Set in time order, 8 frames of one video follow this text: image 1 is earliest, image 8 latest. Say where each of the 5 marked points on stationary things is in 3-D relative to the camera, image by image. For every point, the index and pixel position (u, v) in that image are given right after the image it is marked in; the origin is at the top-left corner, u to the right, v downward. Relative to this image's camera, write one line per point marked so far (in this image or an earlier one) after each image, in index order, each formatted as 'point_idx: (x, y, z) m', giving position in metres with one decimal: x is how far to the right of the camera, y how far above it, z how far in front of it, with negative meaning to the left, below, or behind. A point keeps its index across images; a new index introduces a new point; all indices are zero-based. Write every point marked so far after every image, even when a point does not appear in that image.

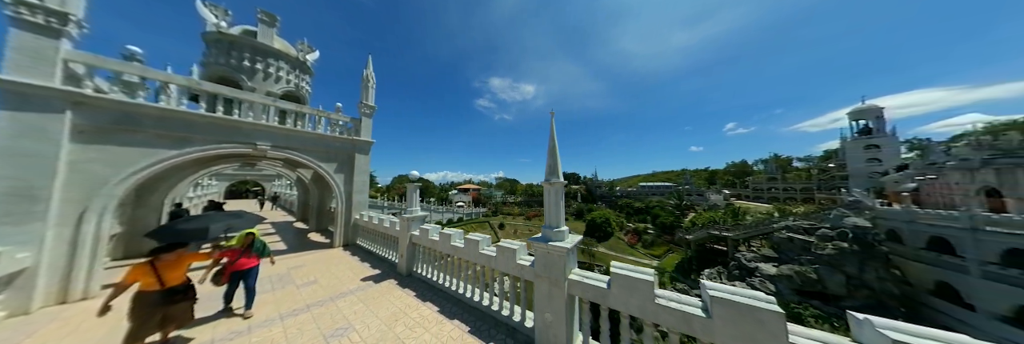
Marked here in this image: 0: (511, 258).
0: (0.0, -1.0, +2.2) m
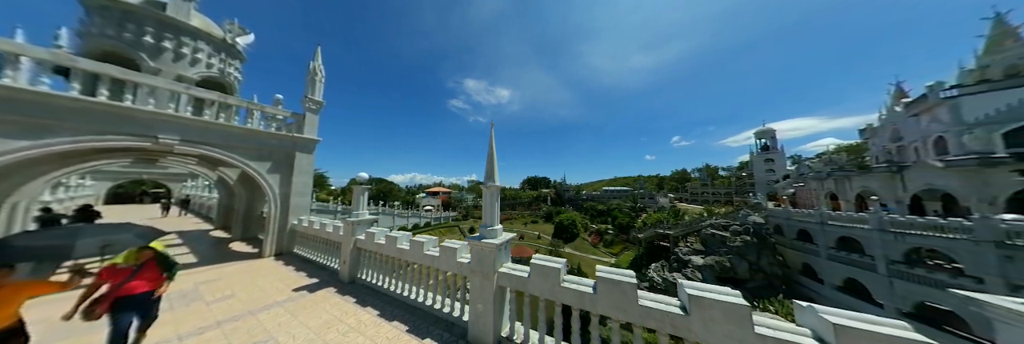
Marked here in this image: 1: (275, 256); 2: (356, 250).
0: (-0.7, -1.0, +2.3) m
1: (-6.3, -2.2, +5.1) m
2: (-2.9, -1.4, +3.4) m
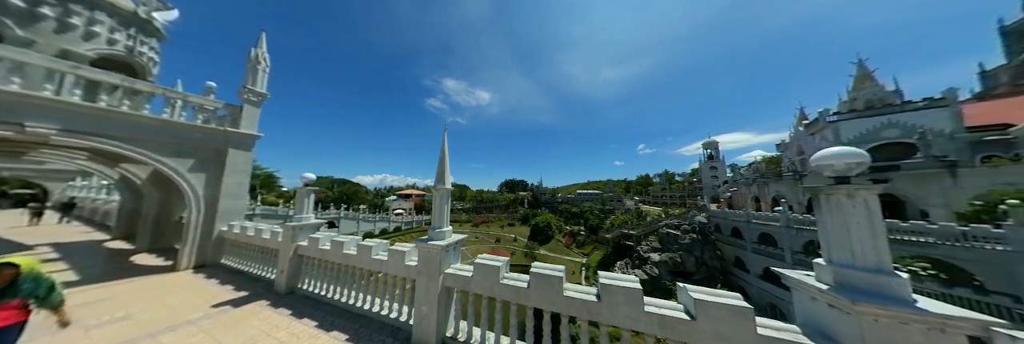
0: (-1.4, -1.1, +2.3) m
1: (-7.3, -2.2, +4.3) m
2: (-3.6, -1.4, +3.2) m
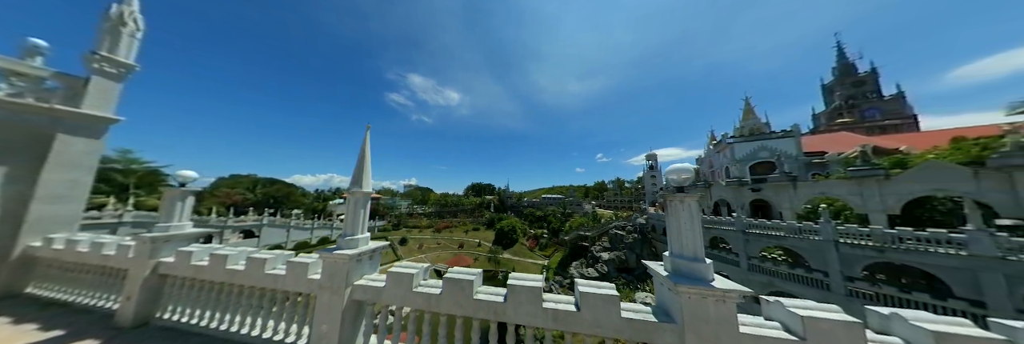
0: (-2.3, -1.1, +2.0) m
1: (-8.5, -2.1, +3.0) m
2: (-4.6, -1.4, +2.5) m
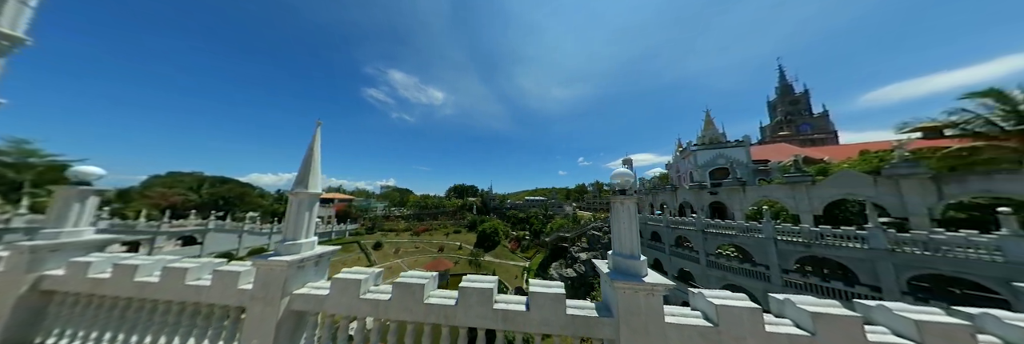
0: (-2.7, -1.1, +1.8) m
1: (-9.0, -2.0, +2.2) m
2: (-5.1, -1.3, +2.0) m
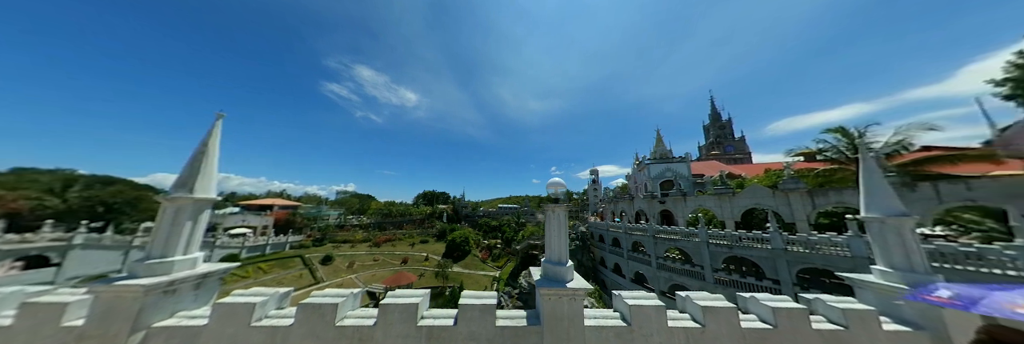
0: (-3.3, -1.0, +1.3) m
1: (-9.6, -1.8, +0.8) m
2: (-5.7, -1.2, +1.2) m
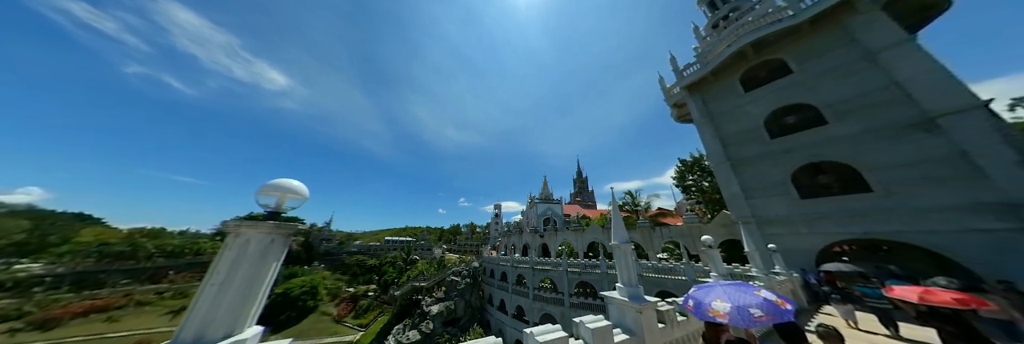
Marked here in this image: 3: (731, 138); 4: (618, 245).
0: (-4.5, -0.3, -1.2) m
1: (-9.8, +0.1, -4.6) m
2: (-6.5, -0.1, -2.4) m
3: (+14.5, +2.3, +12.5) m
4: (+1.5, -1.0, +2.7) m
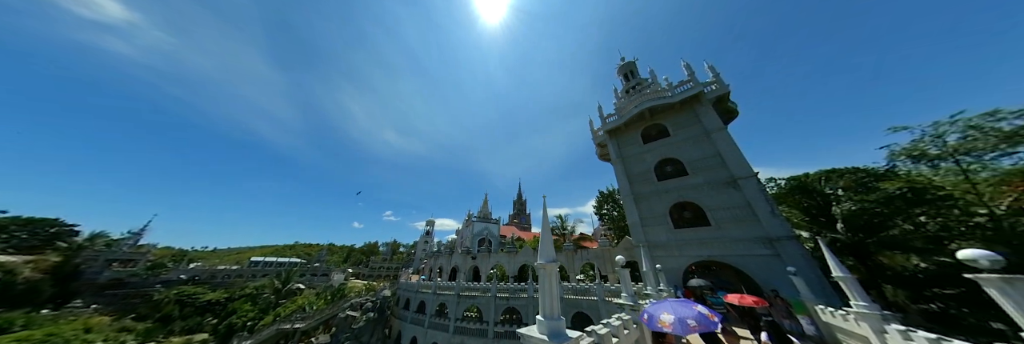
0: (-4.1, +0.8, -3.1) m
1: (-8.0, +2.2, -7.8) m
2: (-5.6, +1.4, -4.8) m
3: (+10.1, -0.4, +15.6) m
4: (+0.4, -1.1, +2.2) m
